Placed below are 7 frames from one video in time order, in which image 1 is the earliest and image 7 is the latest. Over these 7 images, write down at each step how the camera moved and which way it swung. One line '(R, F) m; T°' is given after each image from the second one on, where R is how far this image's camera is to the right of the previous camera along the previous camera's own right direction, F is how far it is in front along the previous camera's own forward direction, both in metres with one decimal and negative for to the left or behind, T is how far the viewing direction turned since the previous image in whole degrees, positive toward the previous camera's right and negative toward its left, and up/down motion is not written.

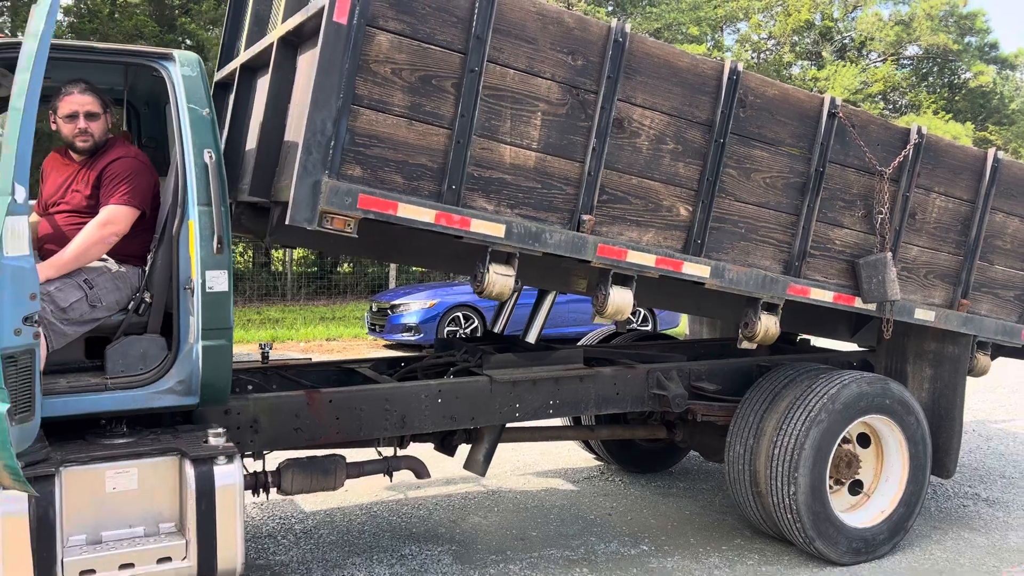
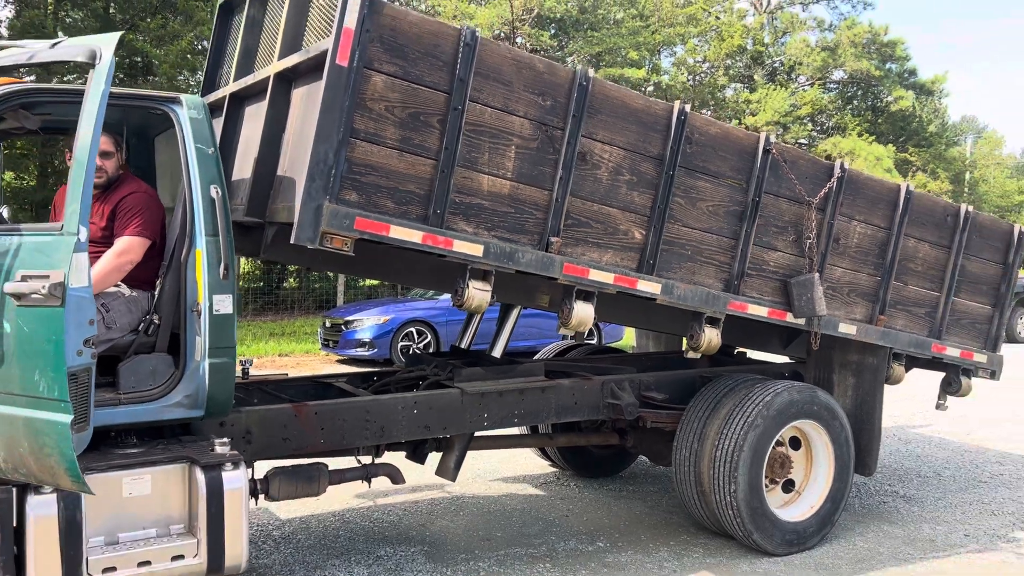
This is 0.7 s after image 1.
(-0.1, -0.4) m; +4°
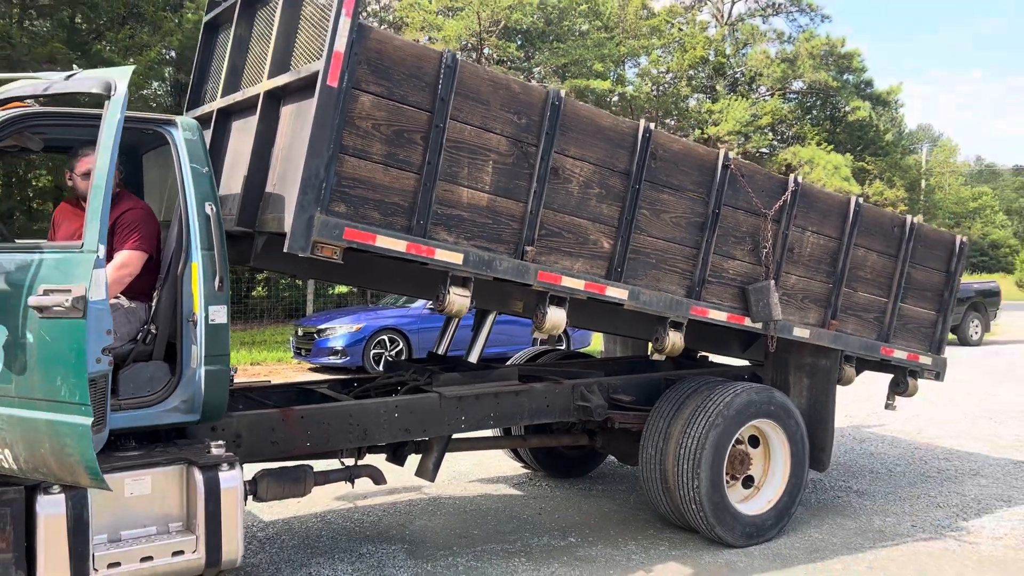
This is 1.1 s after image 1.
(0.0, -0.2) m; +2°
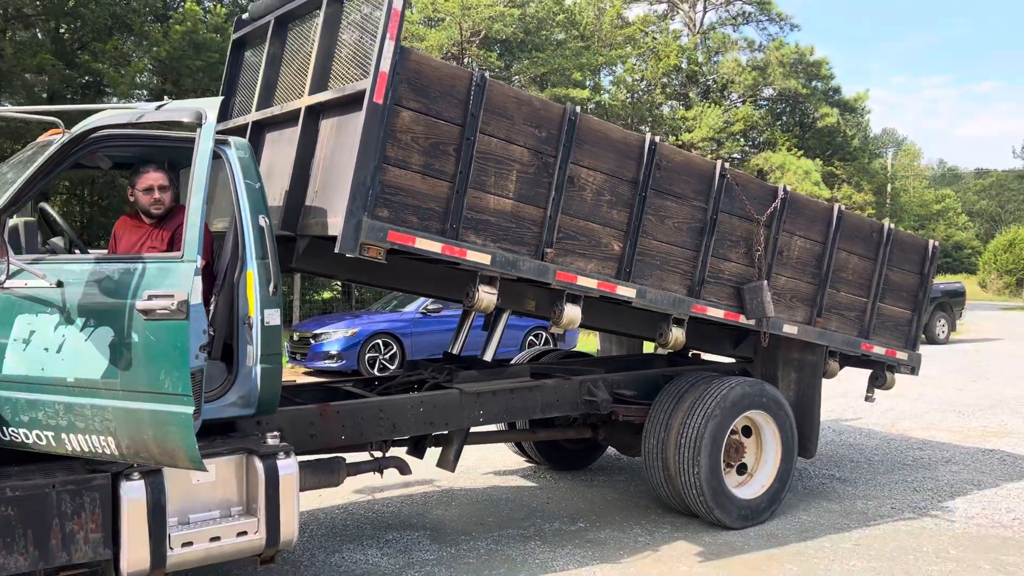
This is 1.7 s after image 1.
(-0.2, -0.4) m; +2°
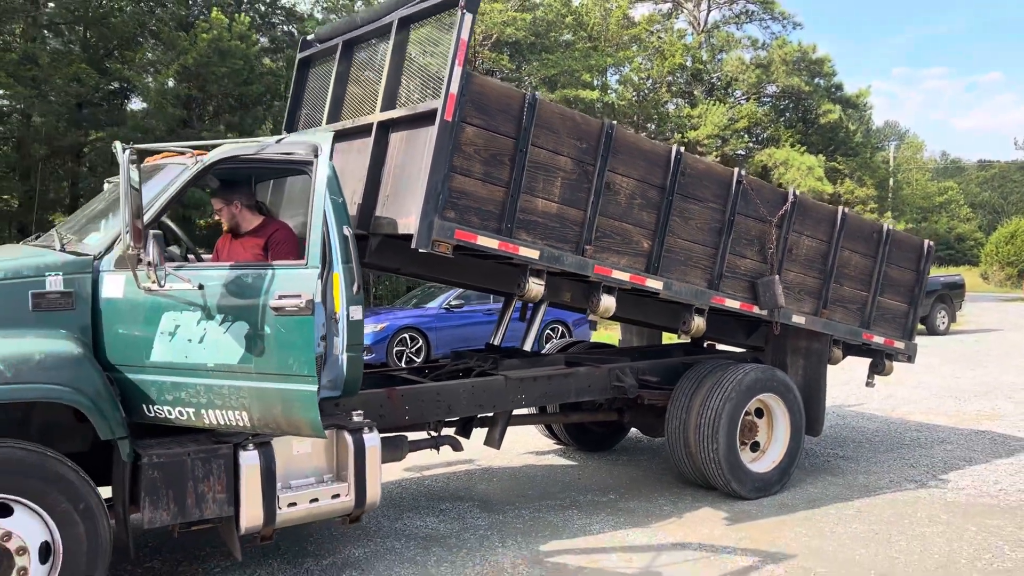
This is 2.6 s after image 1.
(-0.2, -0.6) m; 0°
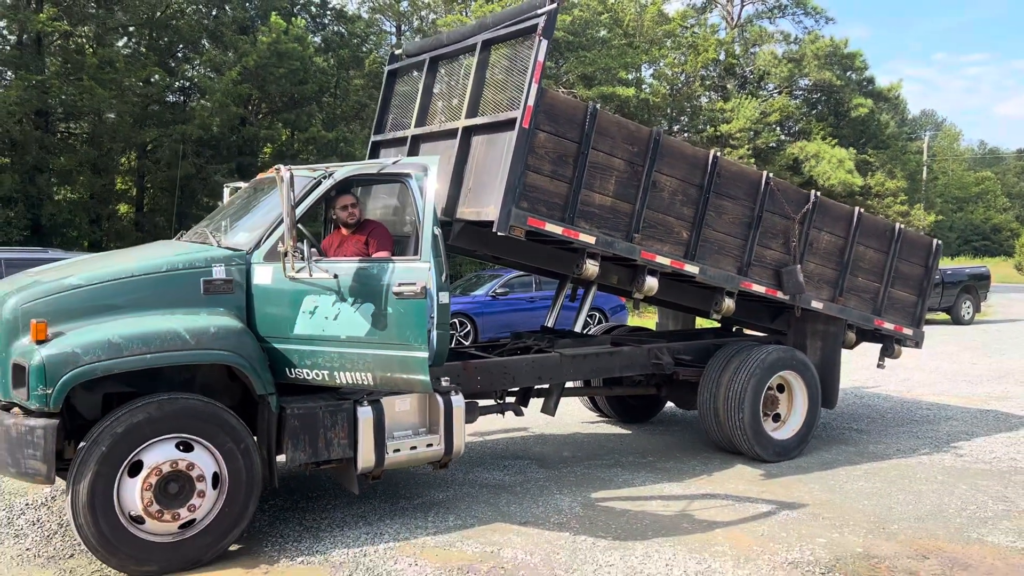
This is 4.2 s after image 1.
(-0.2, -1.0) m; -2°
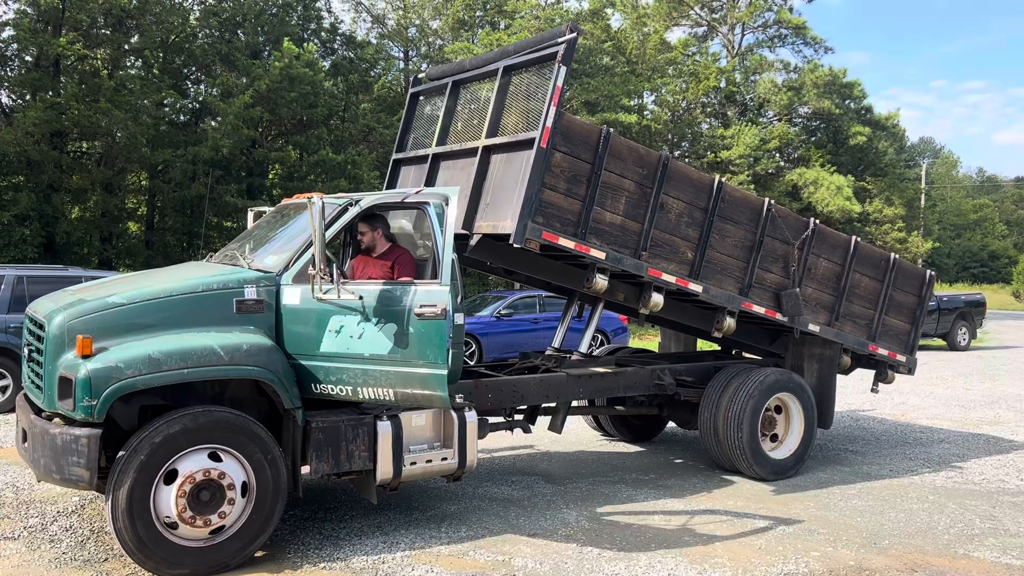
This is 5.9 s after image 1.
(-0.1, -0.3) m; 0°
